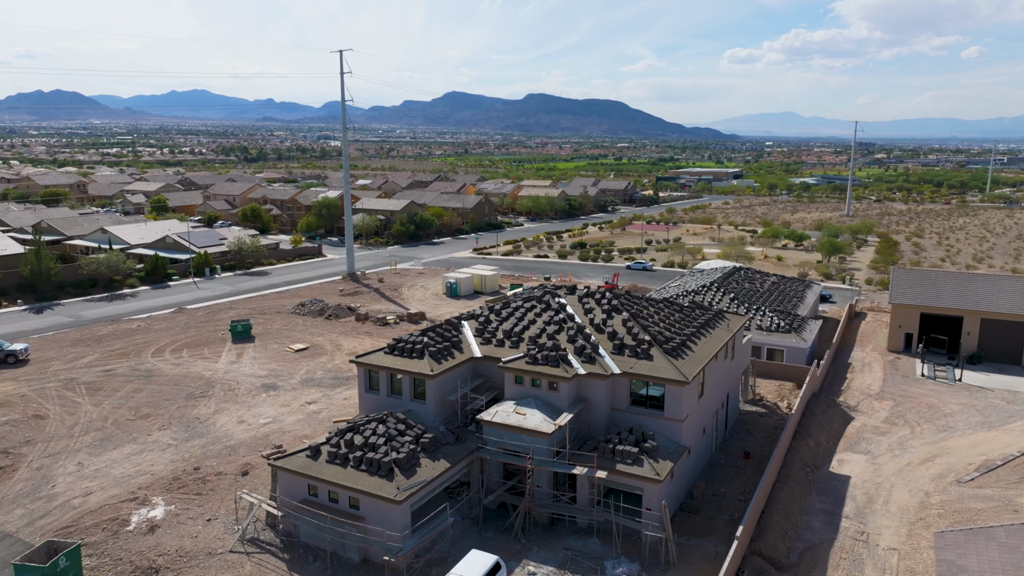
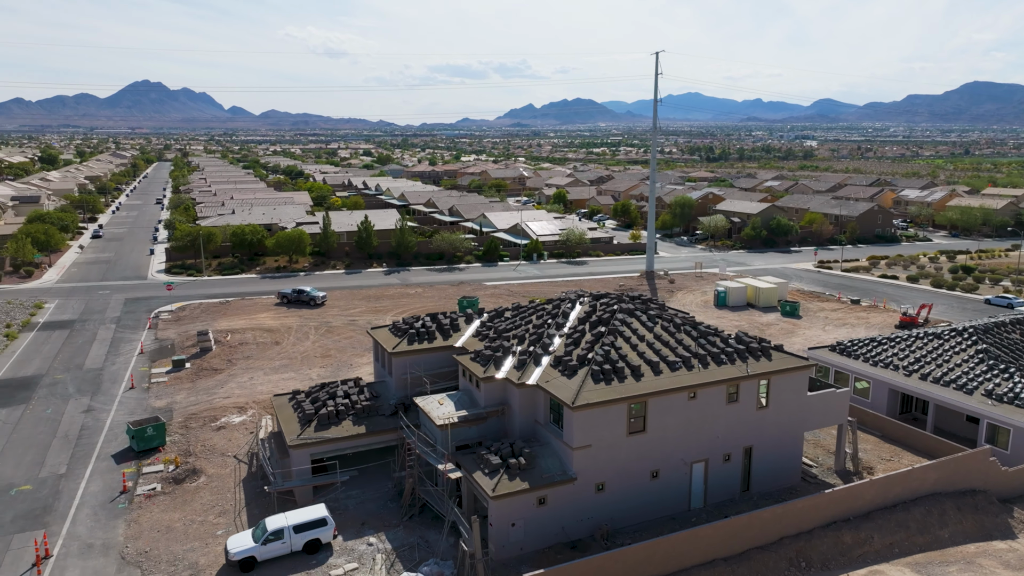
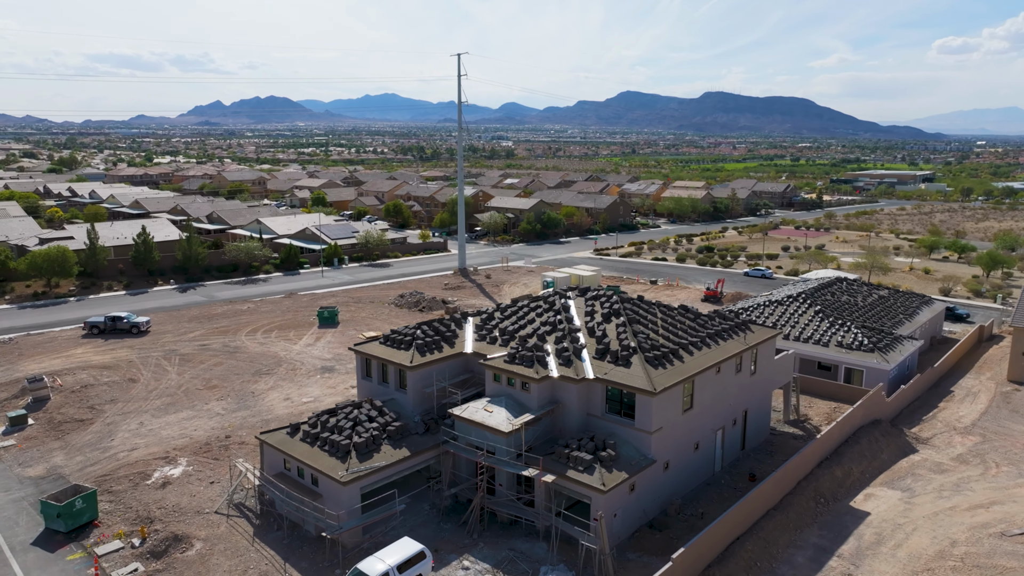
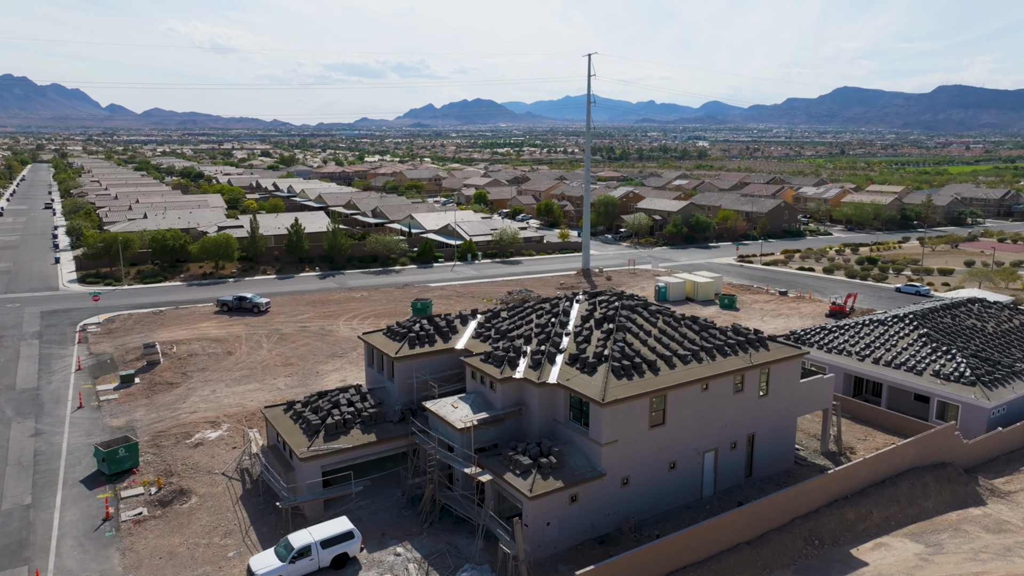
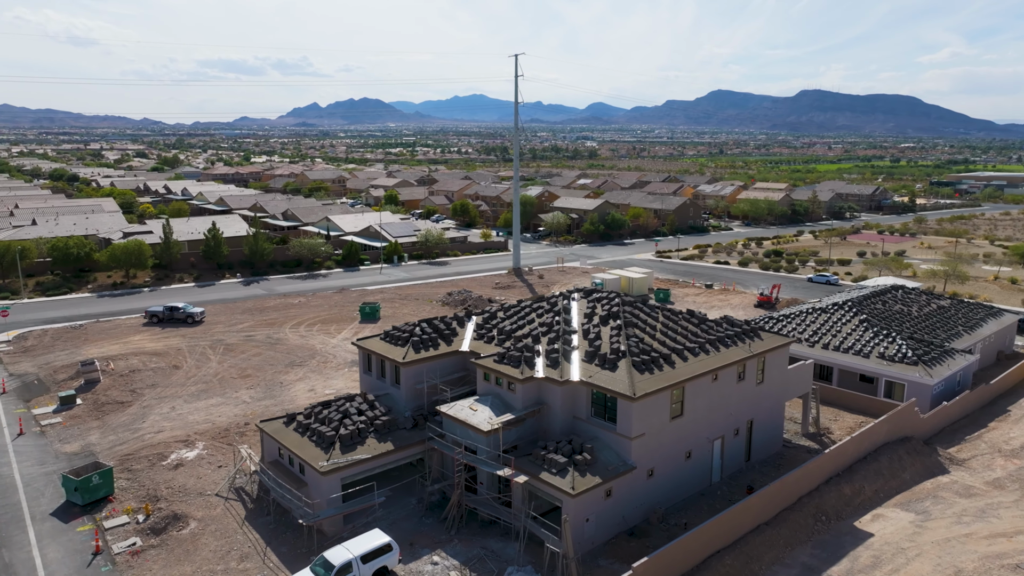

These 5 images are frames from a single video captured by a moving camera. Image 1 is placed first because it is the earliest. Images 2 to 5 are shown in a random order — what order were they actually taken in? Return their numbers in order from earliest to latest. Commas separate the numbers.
3, 5, 4, 2
